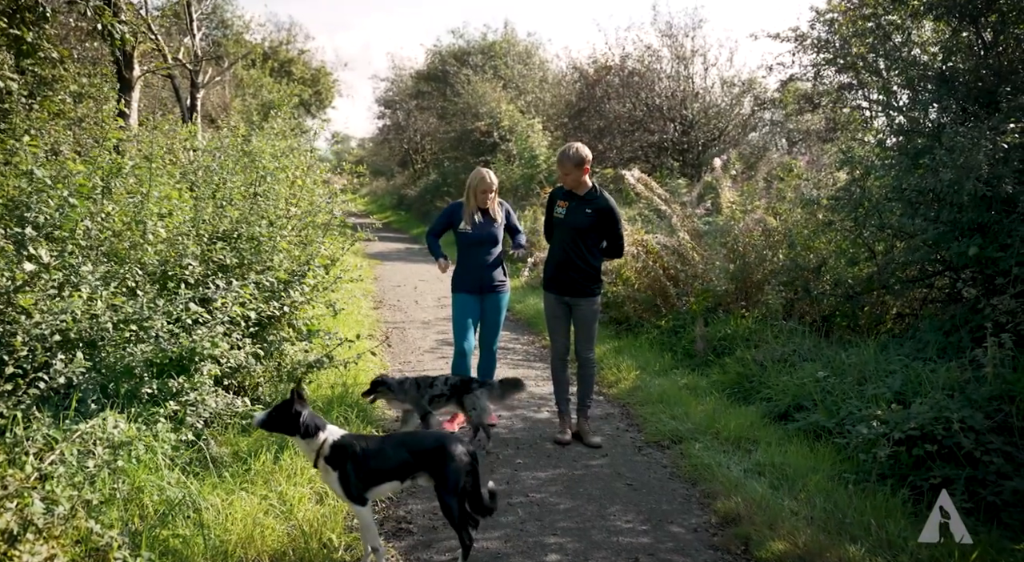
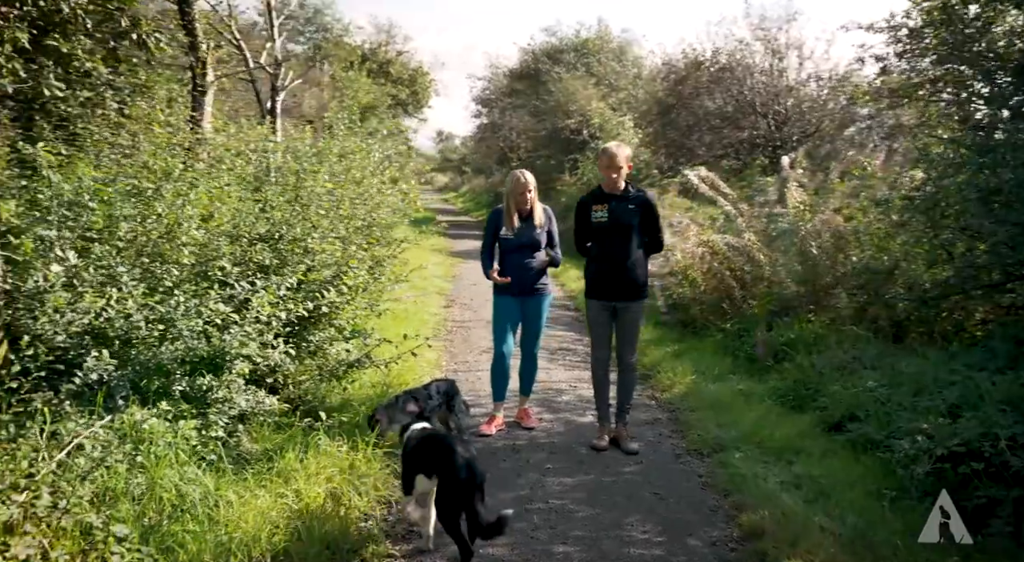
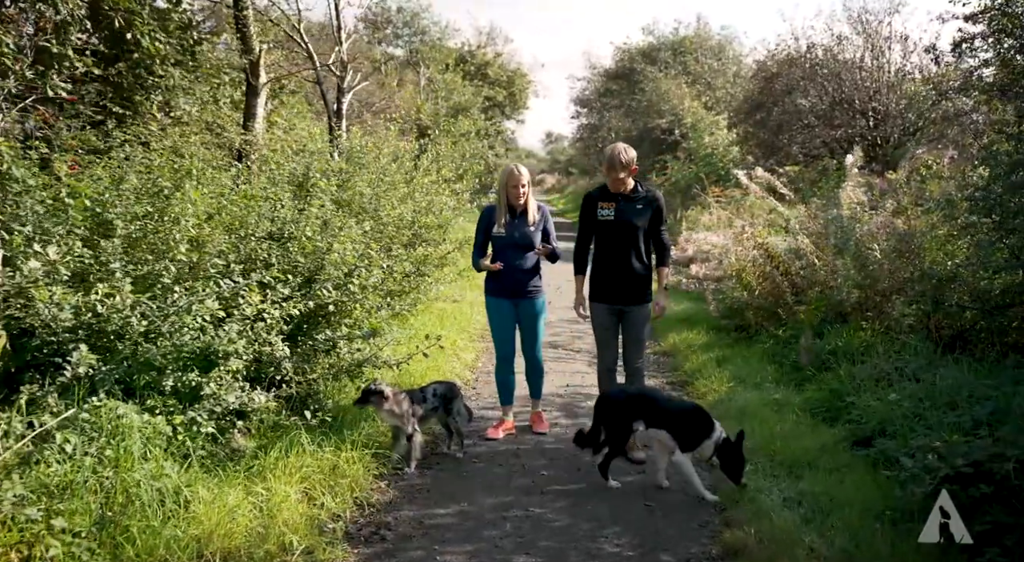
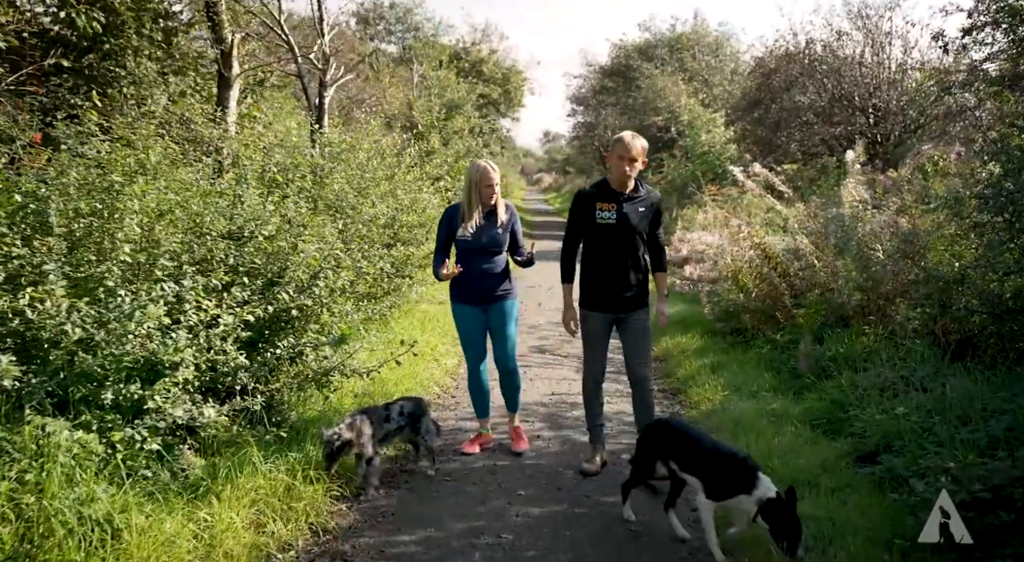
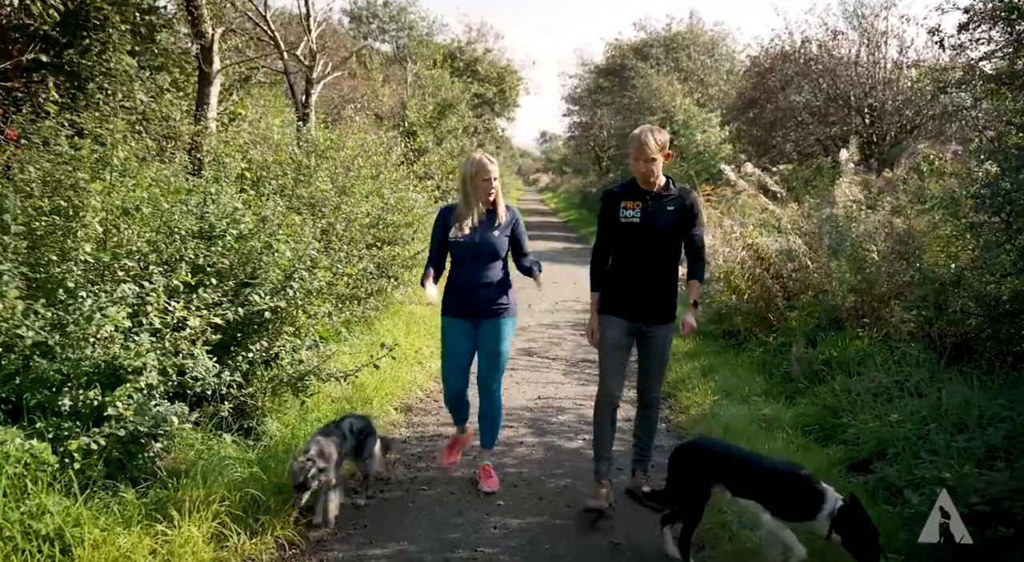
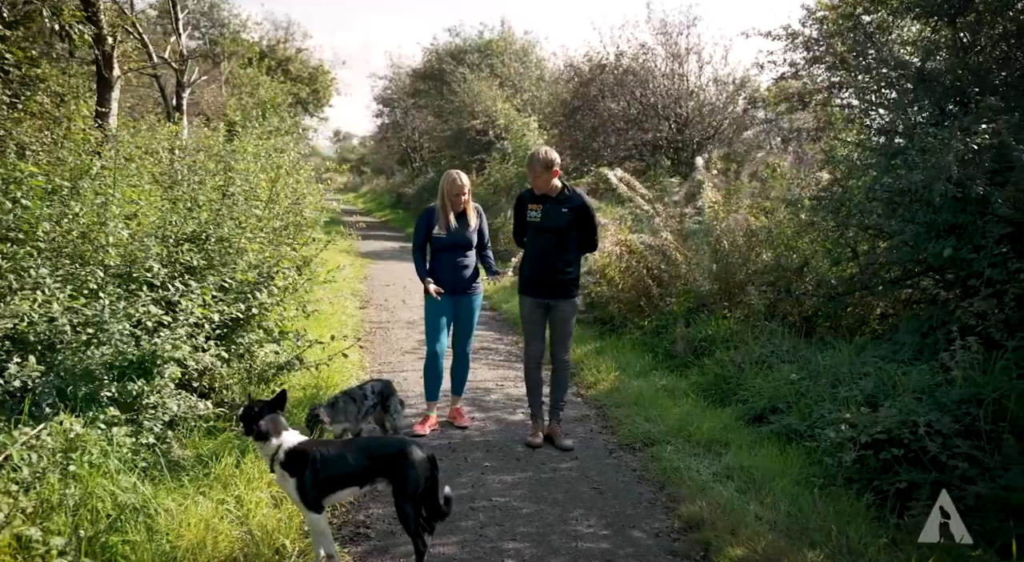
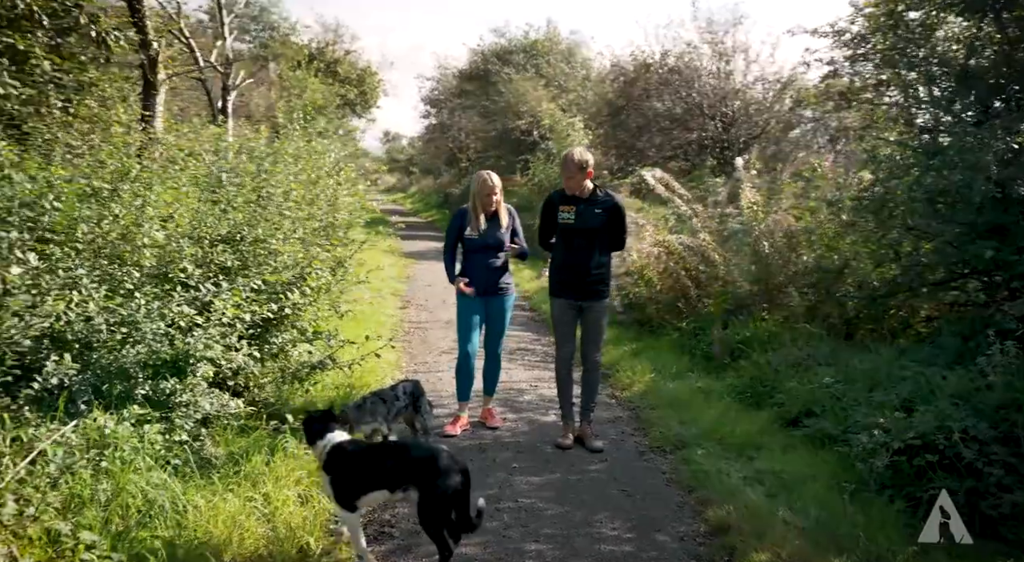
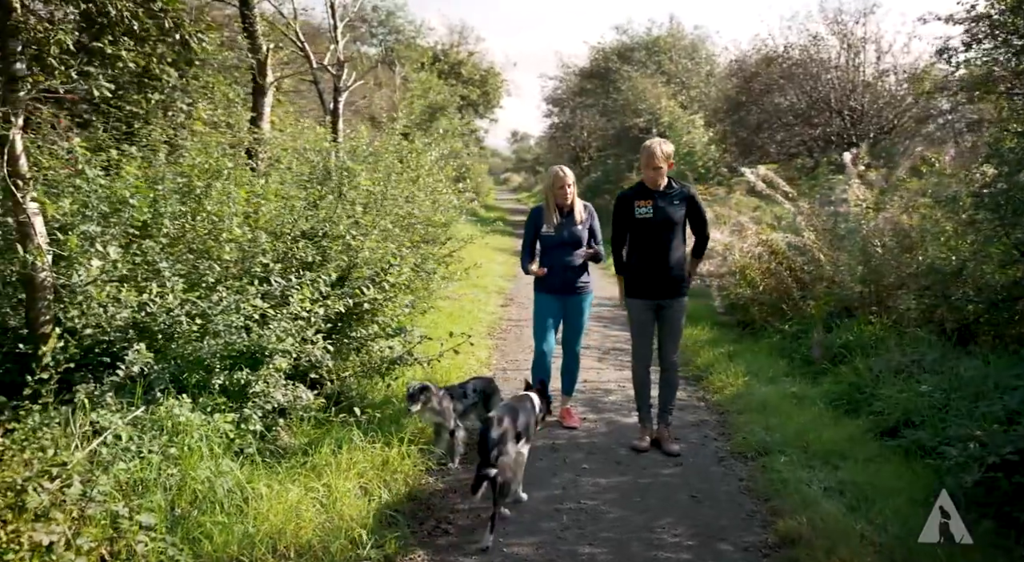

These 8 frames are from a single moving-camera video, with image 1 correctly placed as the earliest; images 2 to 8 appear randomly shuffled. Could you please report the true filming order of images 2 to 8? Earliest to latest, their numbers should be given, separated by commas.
6, 7, 2, 8, 3, 4, 5
